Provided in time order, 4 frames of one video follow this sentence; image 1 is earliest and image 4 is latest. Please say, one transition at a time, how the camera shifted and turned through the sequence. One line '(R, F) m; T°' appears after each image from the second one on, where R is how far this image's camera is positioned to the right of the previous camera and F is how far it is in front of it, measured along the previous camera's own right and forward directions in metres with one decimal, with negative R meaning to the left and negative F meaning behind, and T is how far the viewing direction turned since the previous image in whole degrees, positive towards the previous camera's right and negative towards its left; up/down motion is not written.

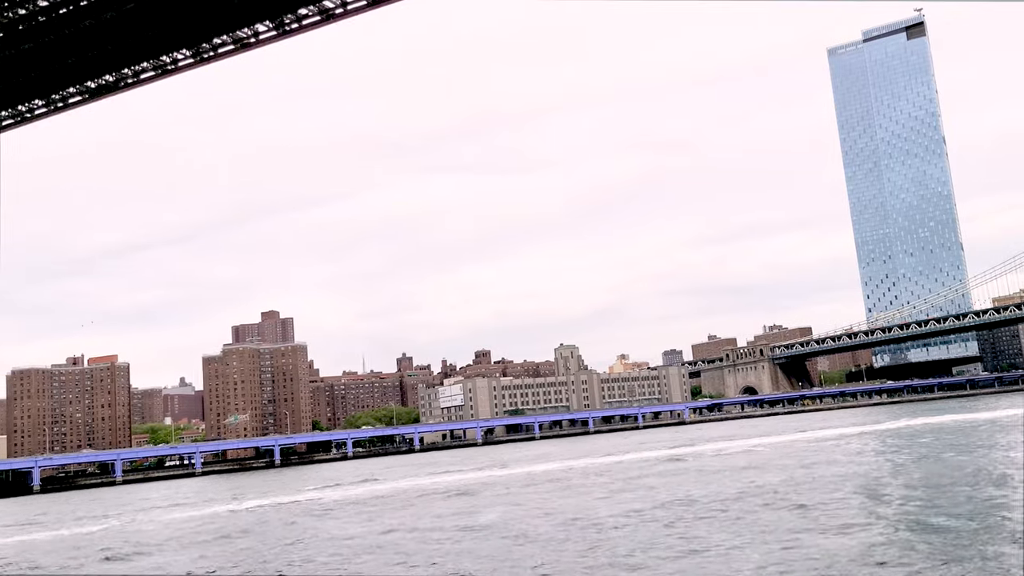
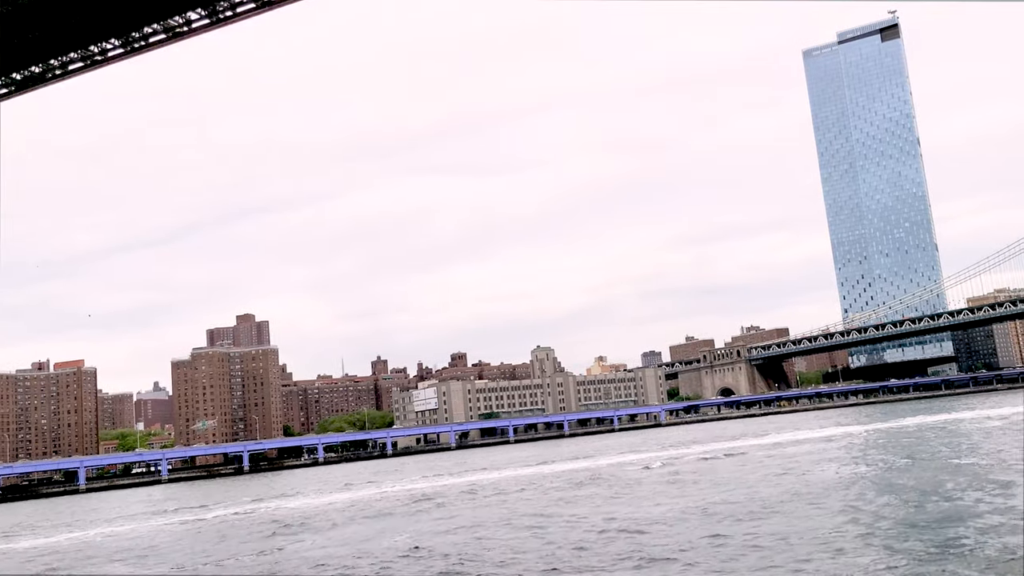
(+0.7, +0.8) m; +1°
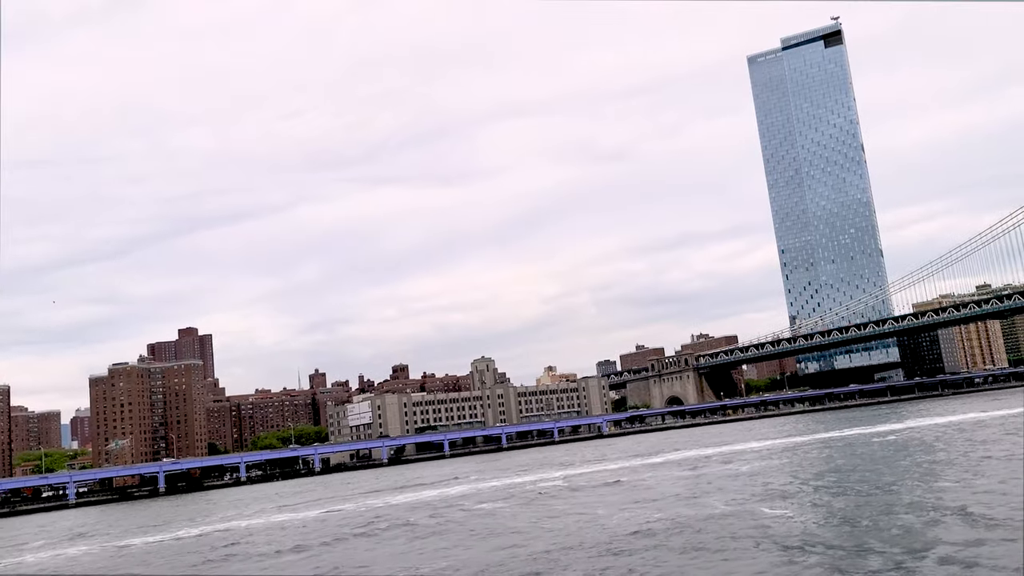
(+2.5, +2.4) m; +2°
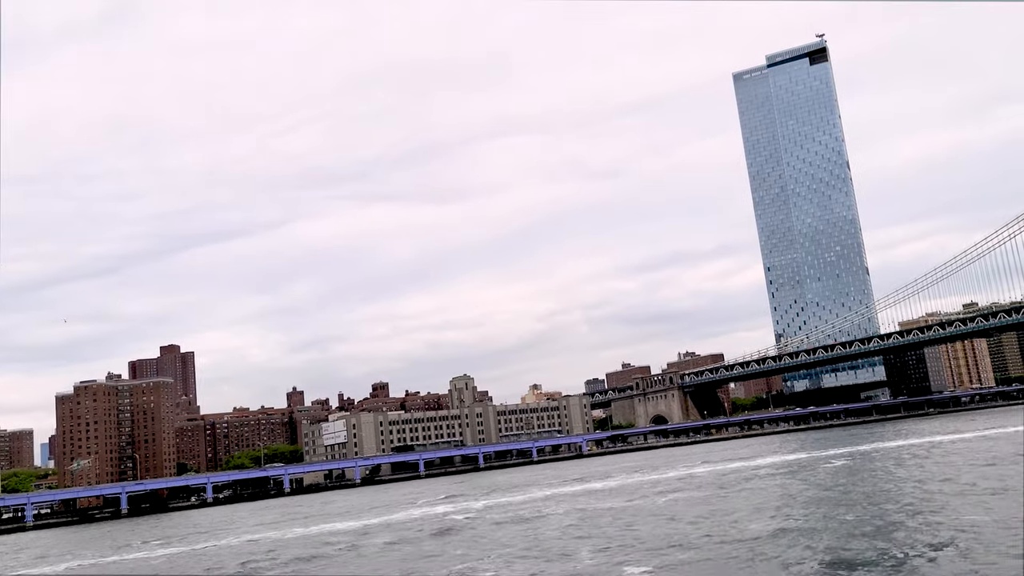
(+1.4, +1.4) m; 0°
